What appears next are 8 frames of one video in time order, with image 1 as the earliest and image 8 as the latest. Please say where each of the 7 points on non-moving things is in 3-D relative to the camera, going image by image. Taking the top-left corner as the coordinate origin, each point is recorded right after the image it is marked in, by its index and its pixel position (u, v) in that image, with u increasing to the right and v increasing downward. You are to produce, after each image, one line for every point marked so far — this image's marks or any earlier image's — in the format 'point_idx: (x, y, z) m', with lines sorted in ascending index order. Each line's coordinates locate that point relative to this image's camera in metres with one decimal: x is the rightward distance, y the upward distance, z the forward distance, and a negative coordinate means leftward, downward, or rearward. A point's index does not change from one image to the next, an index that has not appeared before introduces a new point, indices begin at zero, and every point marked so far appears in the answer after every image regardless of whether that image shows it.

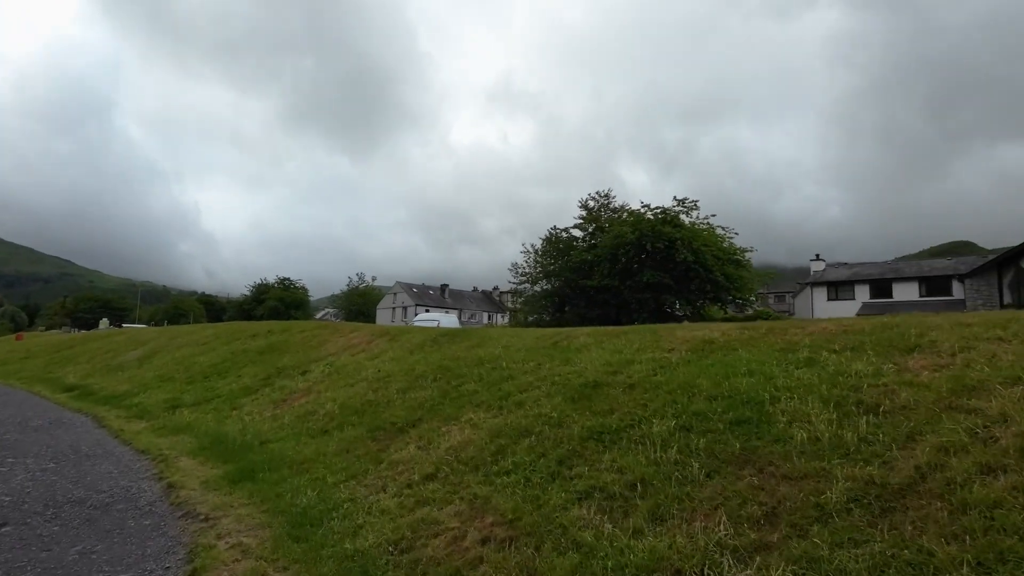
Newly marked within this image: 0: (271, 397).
0: (-7.7, -3.5, +17.9) m
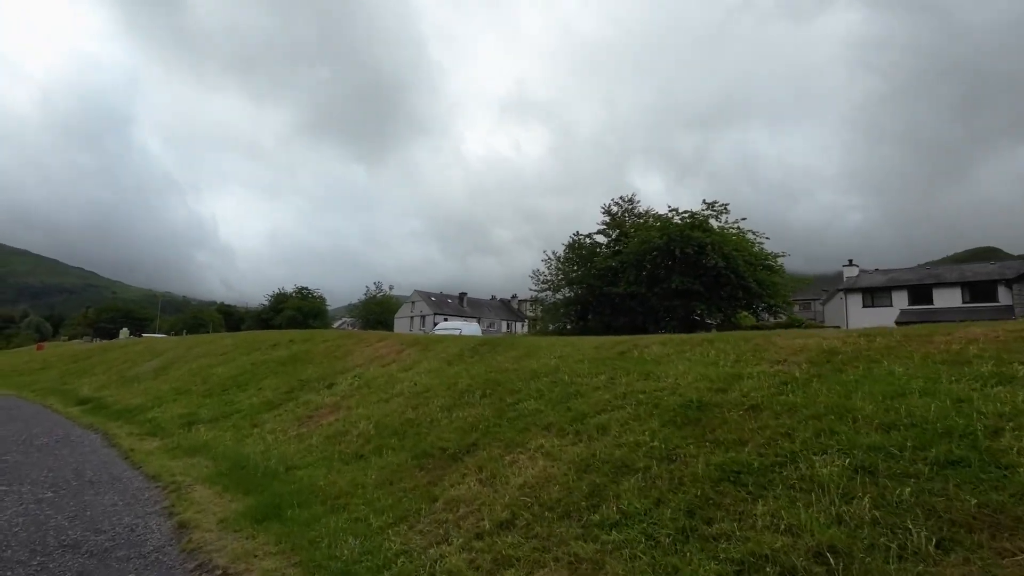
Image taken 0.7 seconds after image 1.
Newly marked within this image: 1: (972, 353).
0: (-6.2, -3.6, +16.2) m
1: (+6.1, -0.9, +7.4) m
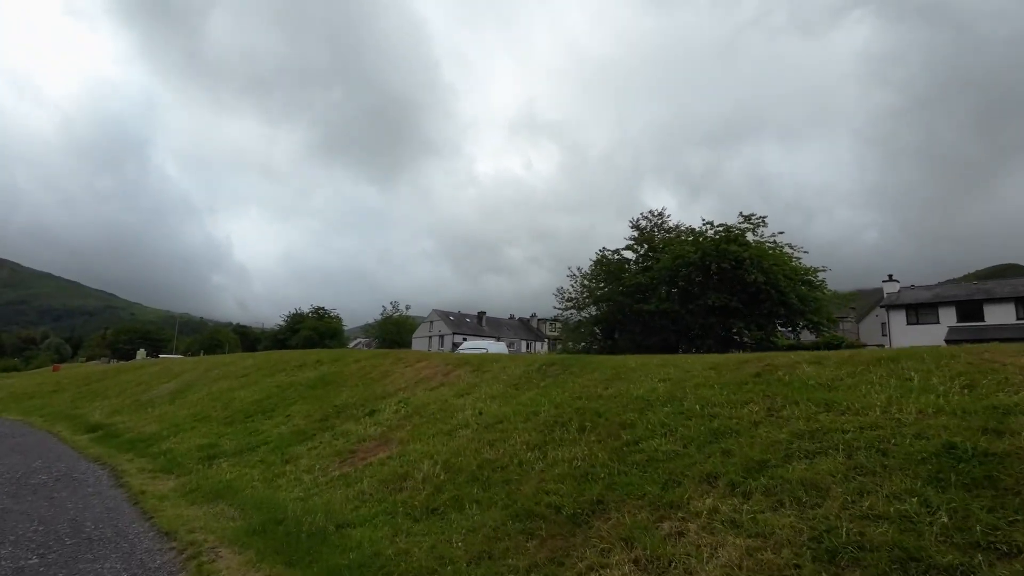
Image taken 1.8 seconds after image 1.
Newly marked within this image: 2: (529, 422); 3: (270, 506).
0: (-4.3, -3.9, +13.7) m
1: (+7.8, -0.7, +4.7) m
2: (+0.3, -2.6, +10.7) m
3: (-4.4, -4.0, +10.2) m
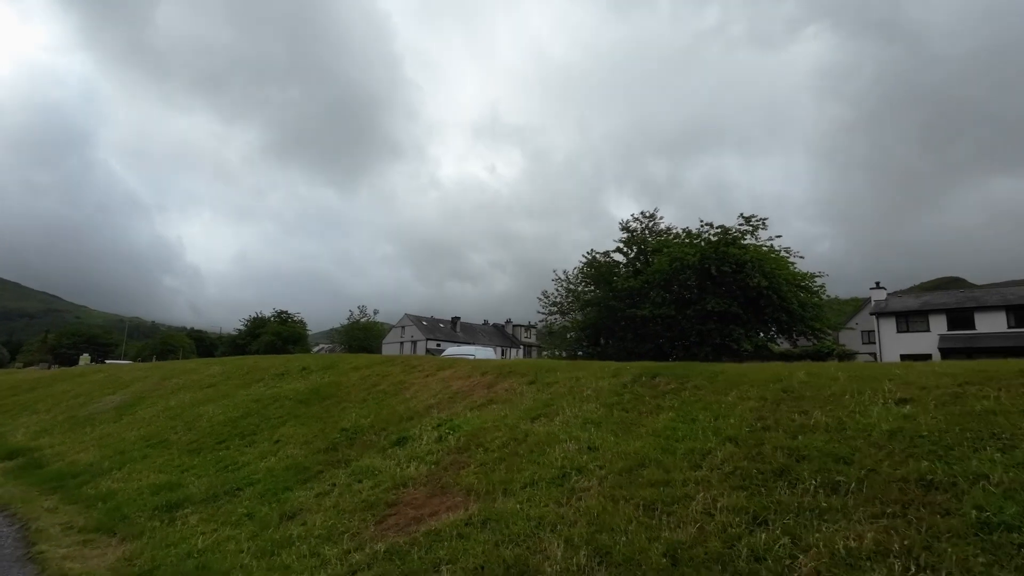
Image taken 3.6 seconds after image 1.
0: (-2.5, -3.5, +9.4) m
1: (+10.1, -0.3, +1.2) m
2: (+2.3, -2.2, +6.8) m
3: (-2.4, -3.5, +5.9) m
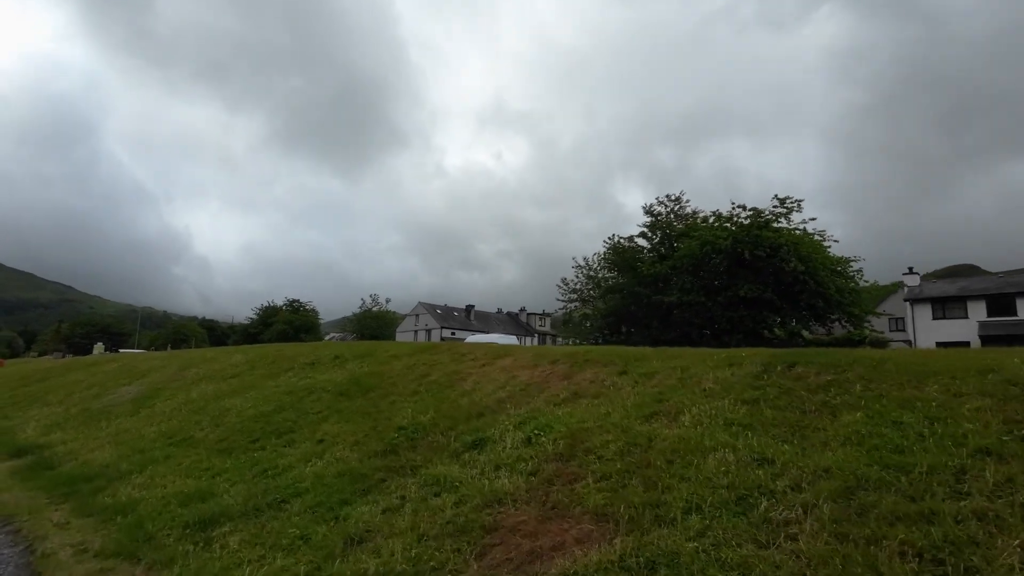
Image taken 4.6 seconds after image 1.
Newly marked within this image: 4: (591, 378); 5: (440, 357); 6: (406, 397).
0: (-0.9, -3.0, +7.5) m
1: (+11.7, 0.0, -0.9) m
2: (+3.9, -1.8, +4.7) m
3: (-0.8, -3.1, +4.0) m
4: (+1.6, -1.8, +11.3) m
5: (-2.1, -2.0, +16.3) m
6: (-2.5, -2.5, +13.1) m
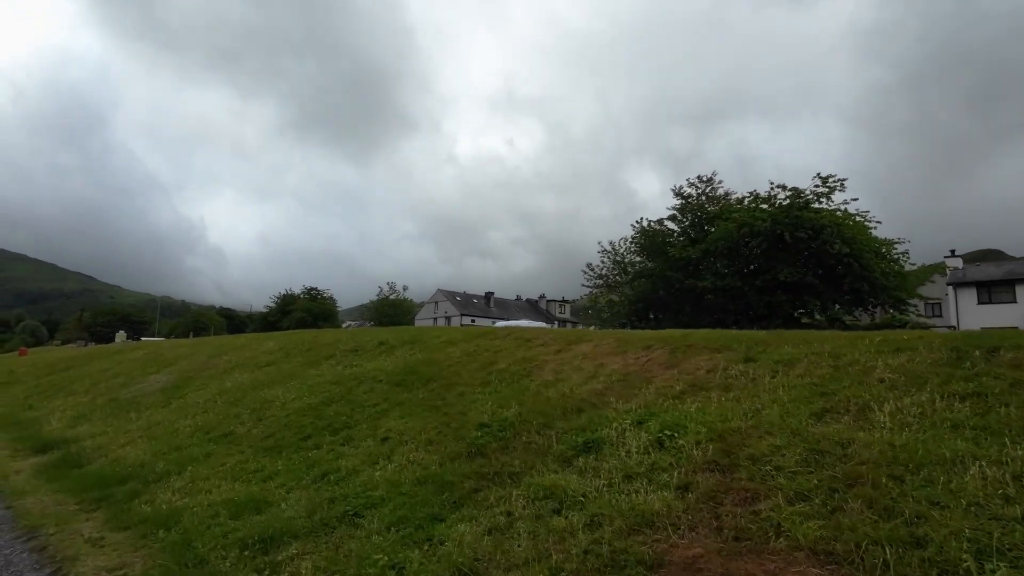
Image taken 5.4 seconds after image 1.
0: (+0.8, -2.6, +5.8) m
1: (+13.1, +0.3, -3.0) m
2: (+5.5, -1.4, +2.9) m
3: (+0.7, -2.8, +2.3) m
4: (+3.3, -1.3, +9.5) m
5: (-0.3, -1.4, +14.6) m
6: (-0.7, -2.0, +11.4) m
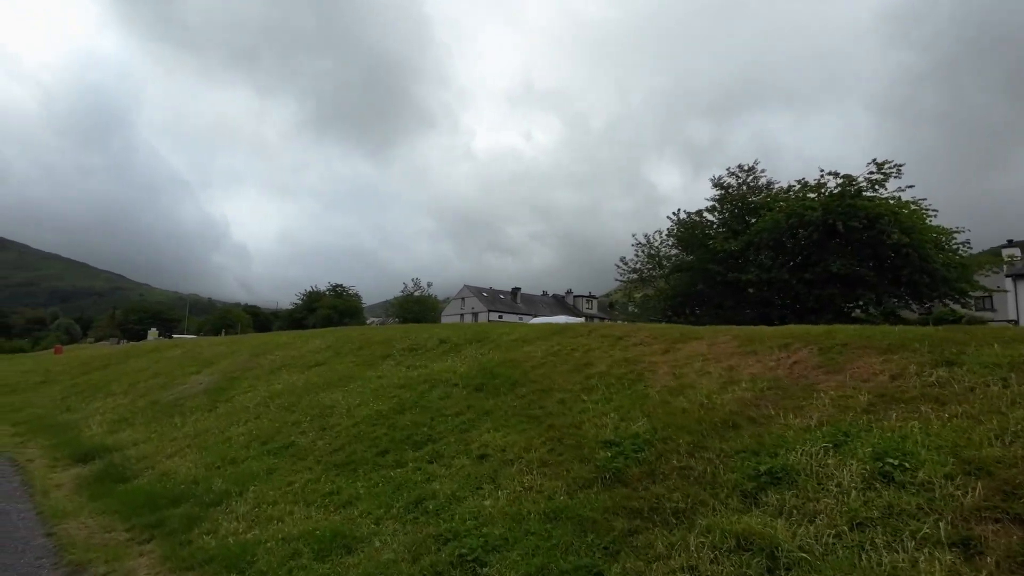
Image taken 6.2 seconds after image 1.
0: (+2.5, -2.5, +4.1) m
1: (+14.5, +0.4, -5.2) m
2: (+7.1, -1.2, +1.0) m
3: (+2.3, -2.7, +0.6) m
4: (+5.1, -1.1, +7.7) m
5: (+1.7, -1.2, +12.9) m
6: (+1.2, -1.8, +9.8) m
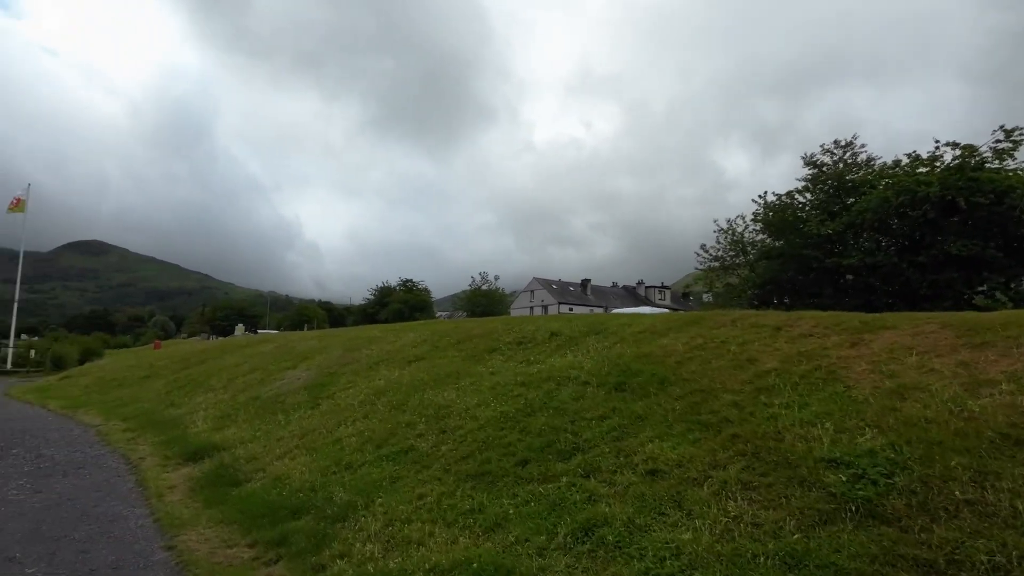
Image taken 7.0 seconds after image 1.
0: (+4.2, -2.3, +2.3) m
1: (+15.0, +0.7, -8.3) m
2: (+8.4, -1.0, -1.3) m
3: (+3.7, -2.5, -1.2) m
4: (+7.2, -0.8, +5.6) m
5: (+4.4, -0.9, +11.1) m
6: (+3.5, -1.5, +8.0) m
